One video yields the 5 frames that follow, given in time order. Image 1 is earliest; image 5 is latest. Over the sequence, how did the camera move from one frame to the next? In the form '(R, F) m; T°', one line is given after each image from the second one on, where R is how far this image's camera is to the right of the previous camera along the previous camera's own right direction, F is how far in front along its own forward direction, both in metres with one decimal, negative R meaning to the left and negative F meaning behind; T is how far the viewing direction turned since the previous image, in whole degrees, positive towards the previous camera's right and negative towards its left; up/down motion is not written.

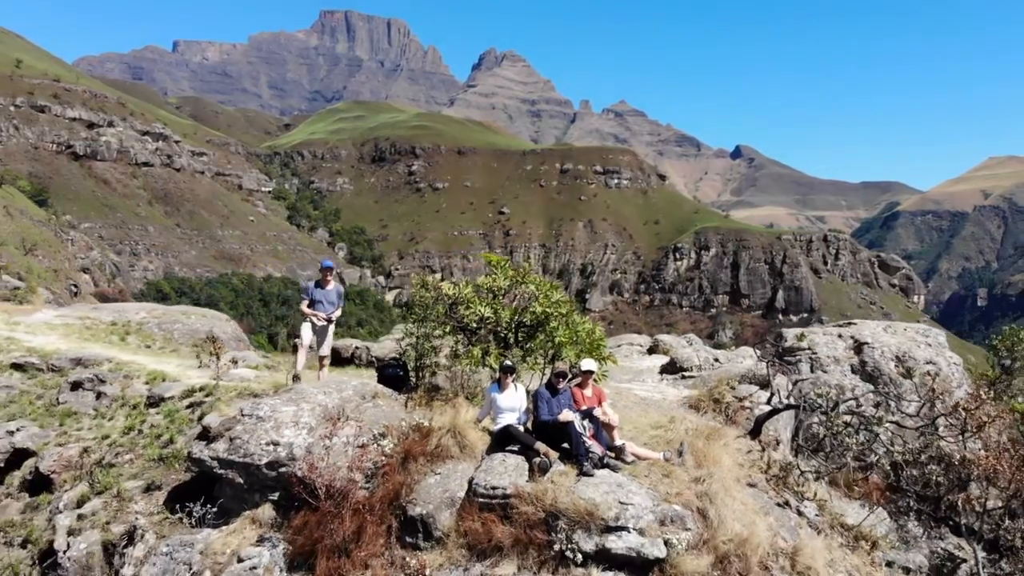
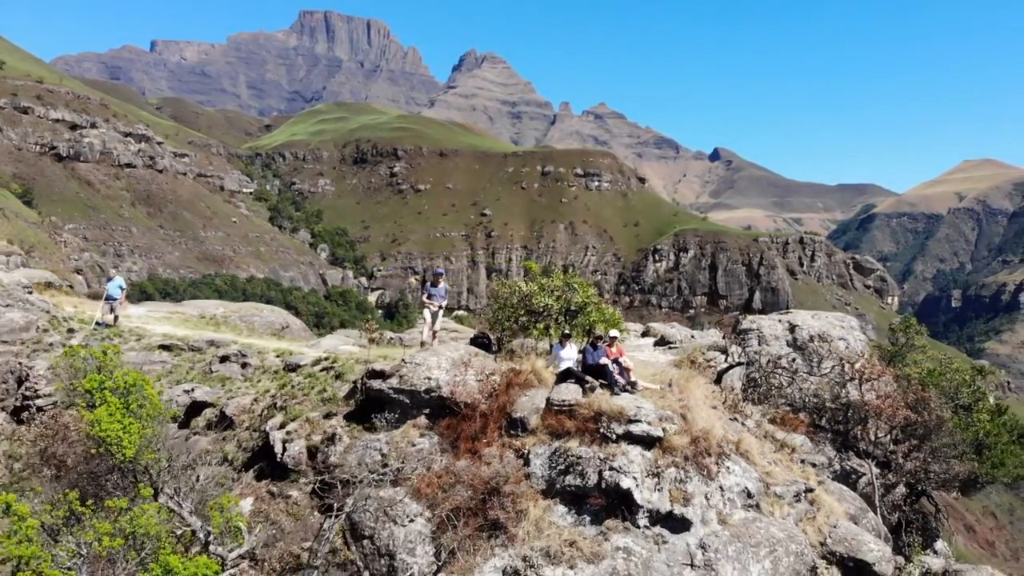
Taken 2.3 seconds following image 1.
(-1.2, -4.0) m; +2°
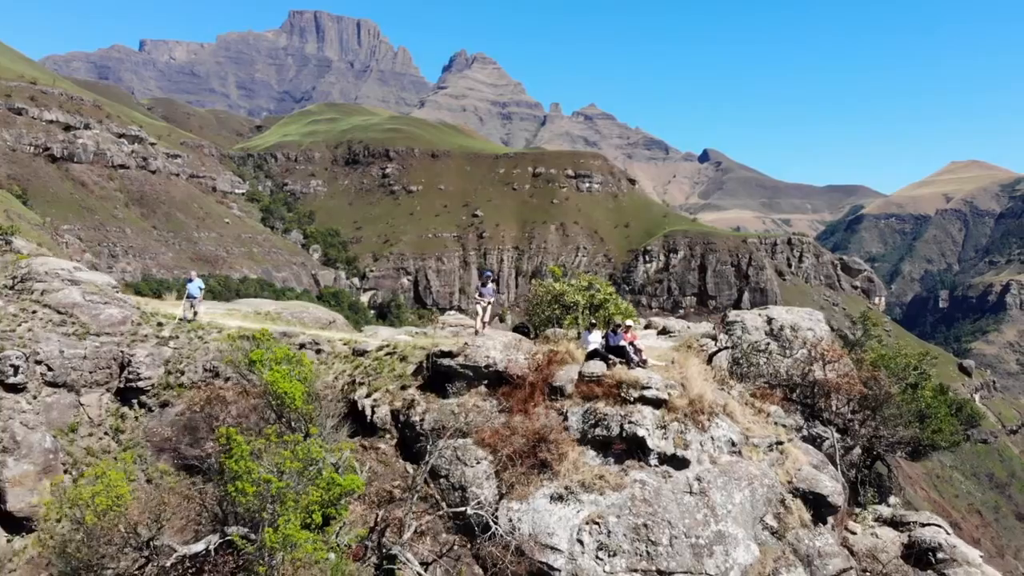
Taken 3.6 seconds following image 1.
(-1.0, -3.0) m; +1°
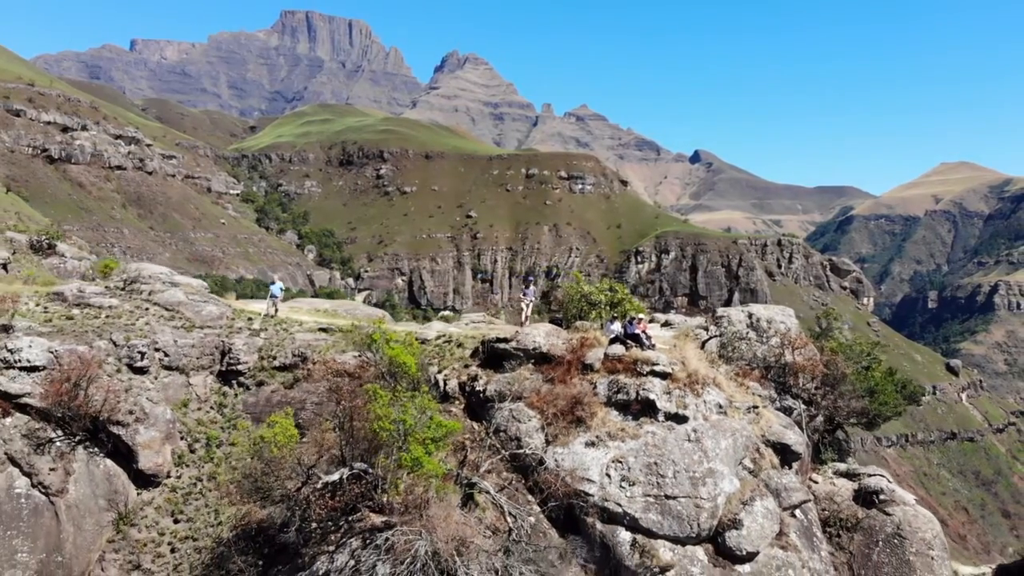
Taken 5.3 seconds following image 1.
(-1.4, -4.1) m; +1°
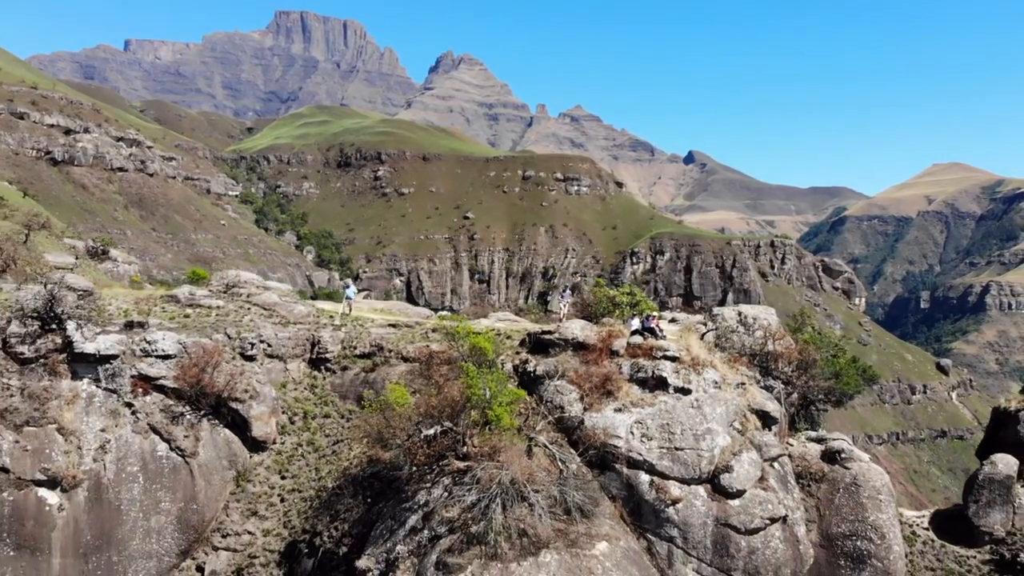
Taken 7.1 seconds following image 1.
(-1.8, -5.1) m; +1°
